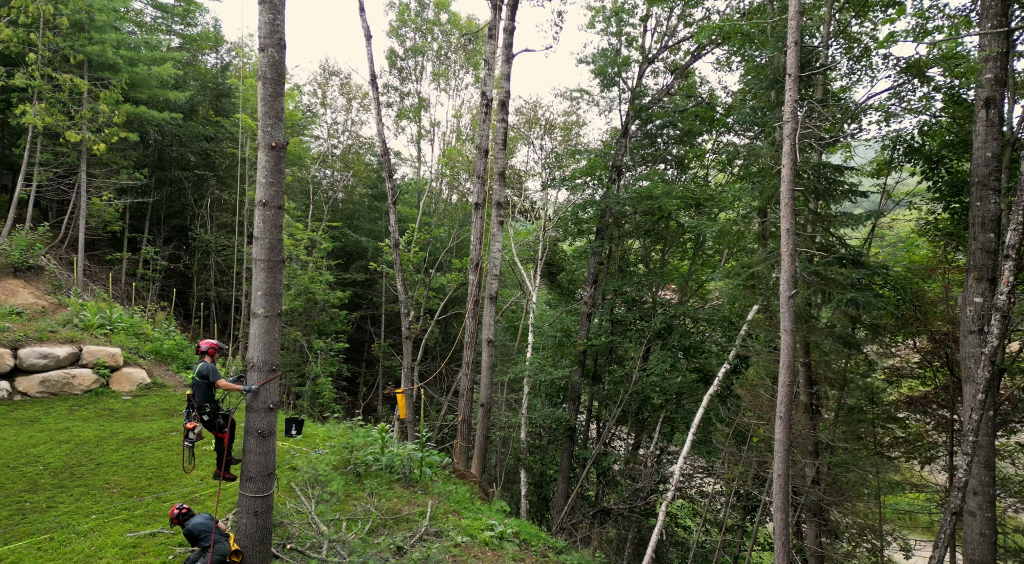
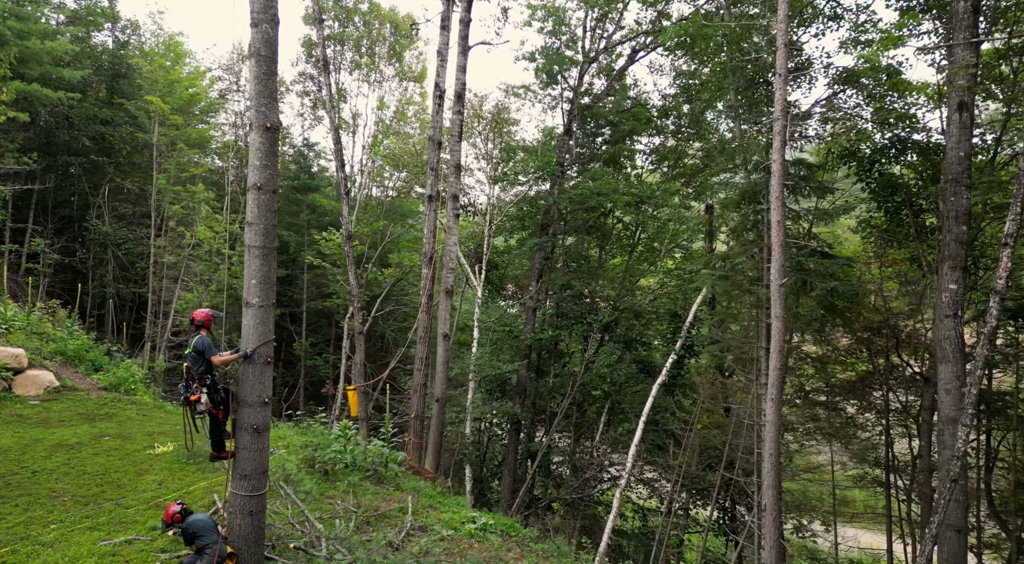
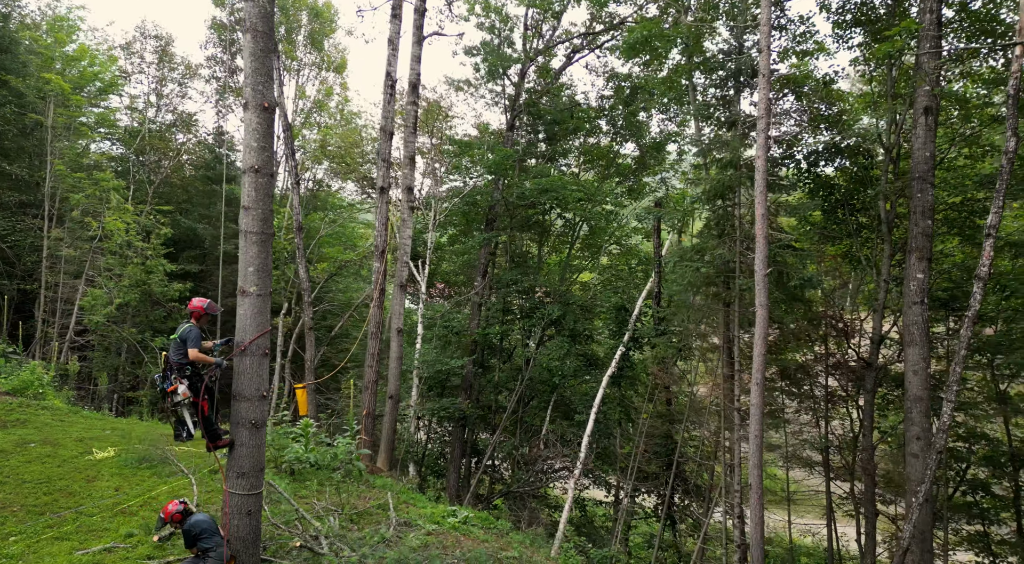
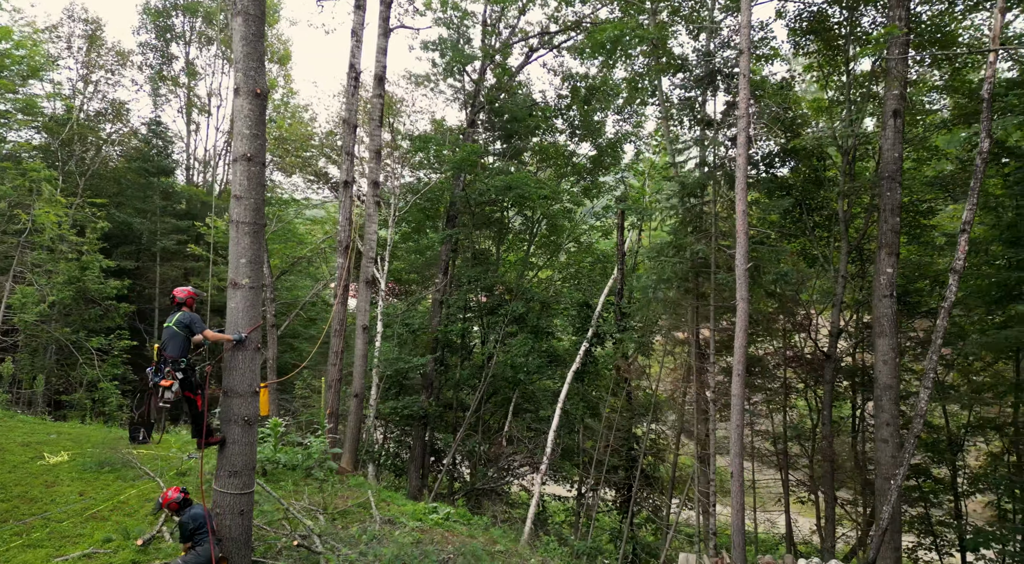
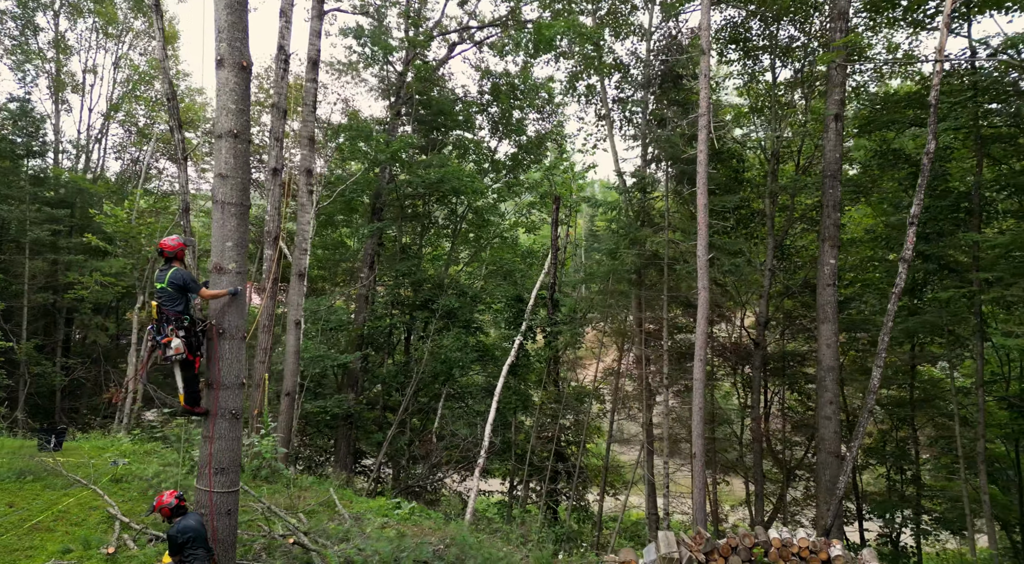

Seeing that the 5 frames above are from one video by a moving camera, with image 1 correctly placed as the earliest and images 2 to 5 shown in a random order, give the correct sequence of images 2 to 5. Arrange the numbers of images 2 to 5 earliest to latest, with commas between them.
2, 3, 4, 5
